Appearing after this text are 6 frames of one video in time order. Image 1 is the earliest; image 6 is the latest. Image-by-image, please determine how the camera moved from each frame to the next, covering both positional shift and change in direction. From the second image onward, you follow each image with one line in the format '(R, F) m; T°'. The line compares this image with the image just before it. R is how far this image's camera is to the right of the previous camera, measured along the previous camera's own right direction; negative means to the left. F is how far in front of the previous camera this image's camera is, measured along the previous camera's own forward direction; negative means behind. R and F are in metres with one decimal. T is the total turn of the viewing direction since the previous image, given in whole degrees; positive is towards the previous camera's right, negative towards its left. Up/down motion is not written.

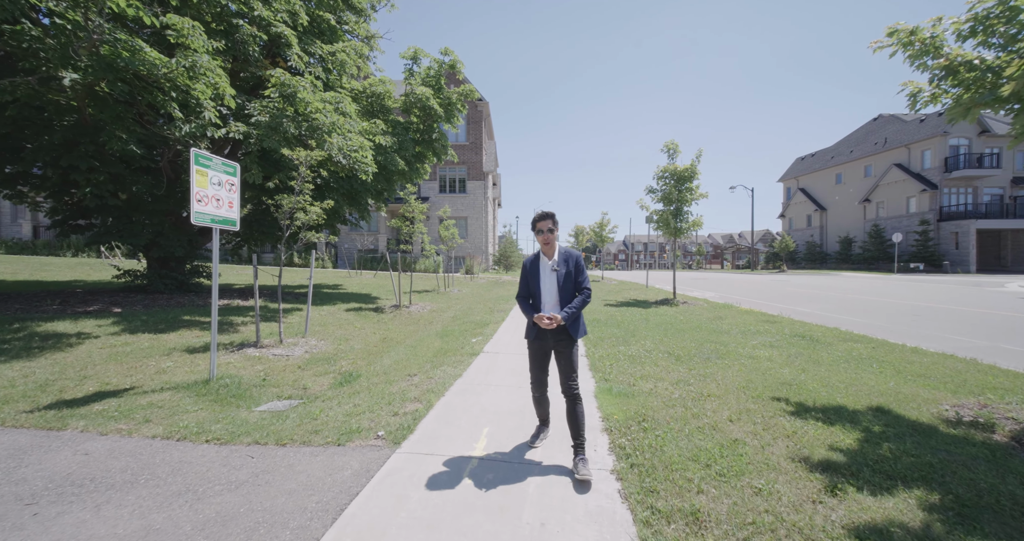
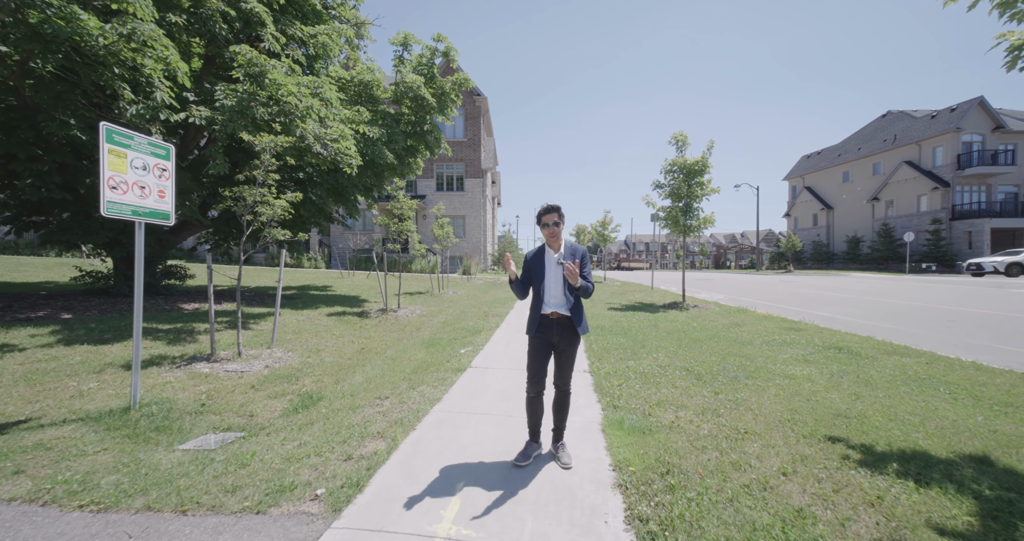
(+0.1, +0.9) m; 0°
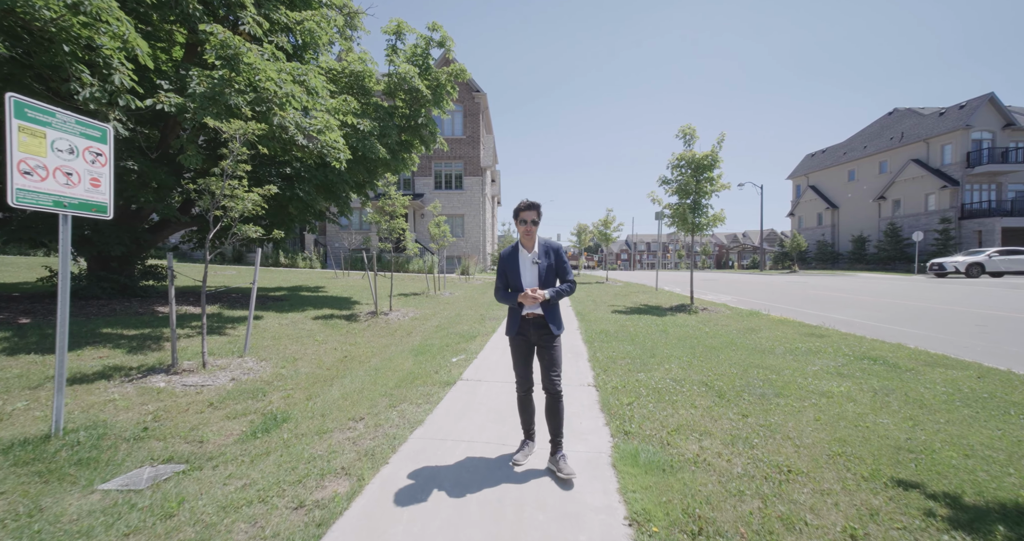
(+0.1, +0.6) m; 0°
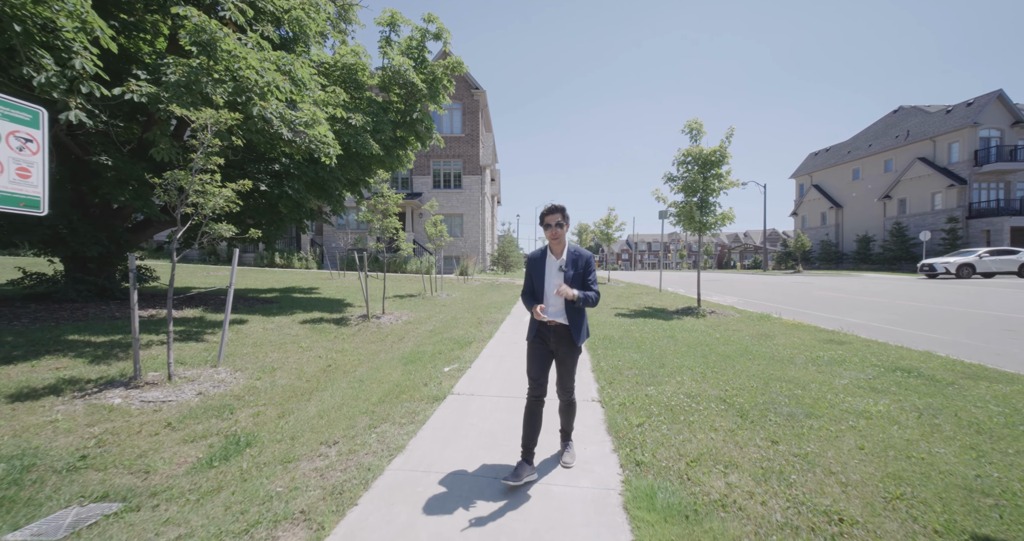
(+0.1, +0.5) m; 0°
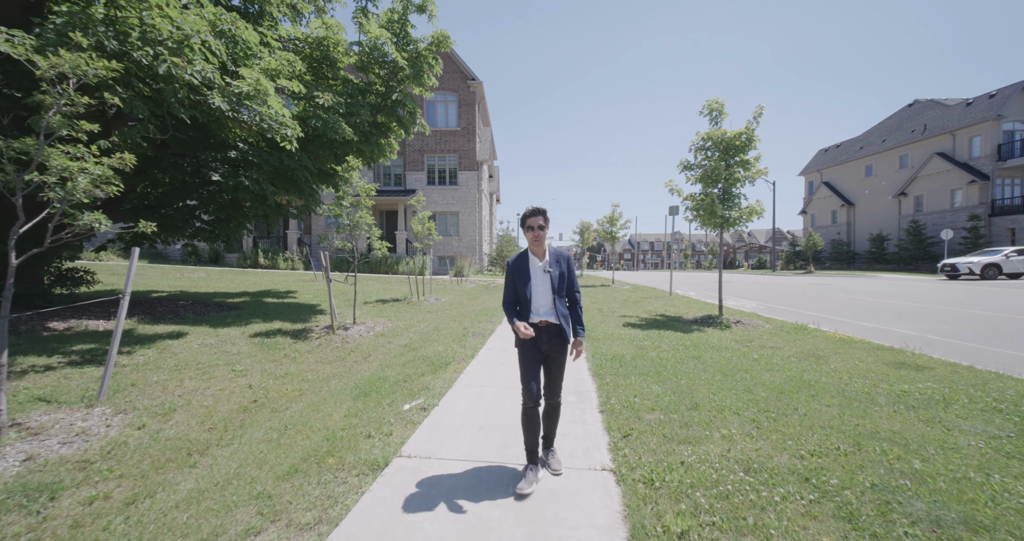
(+0.2, +1.5) m; 0°
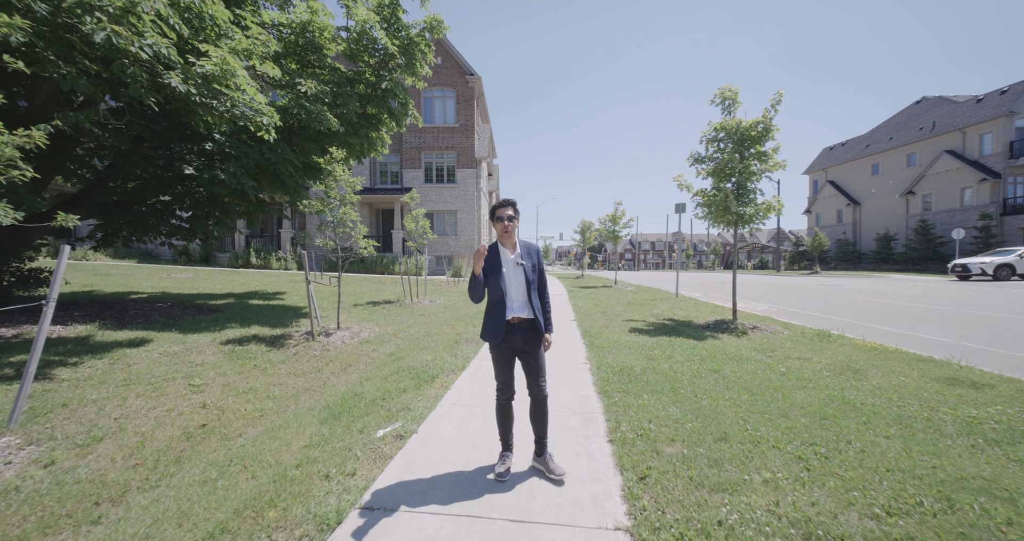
(+0.1, +0.7) m; 0°
